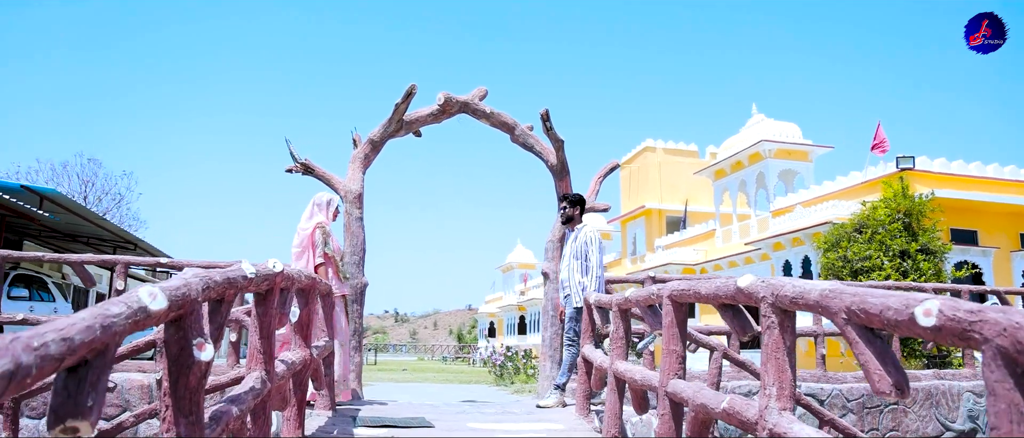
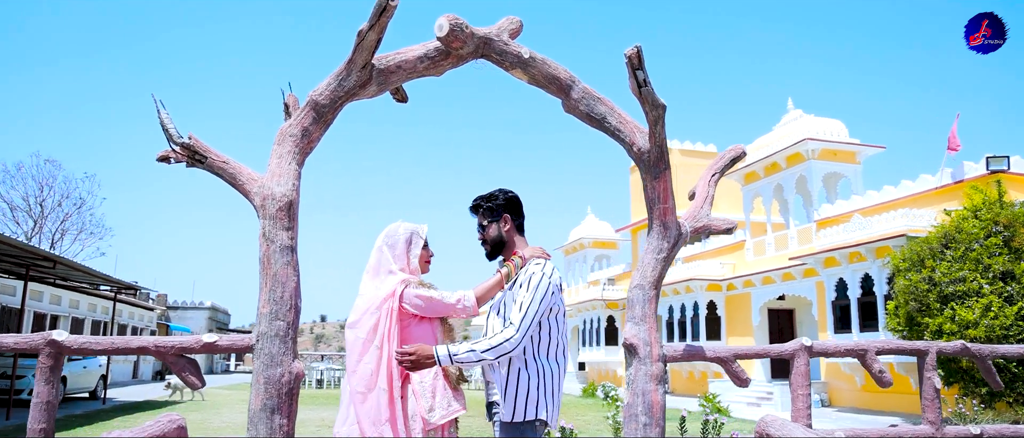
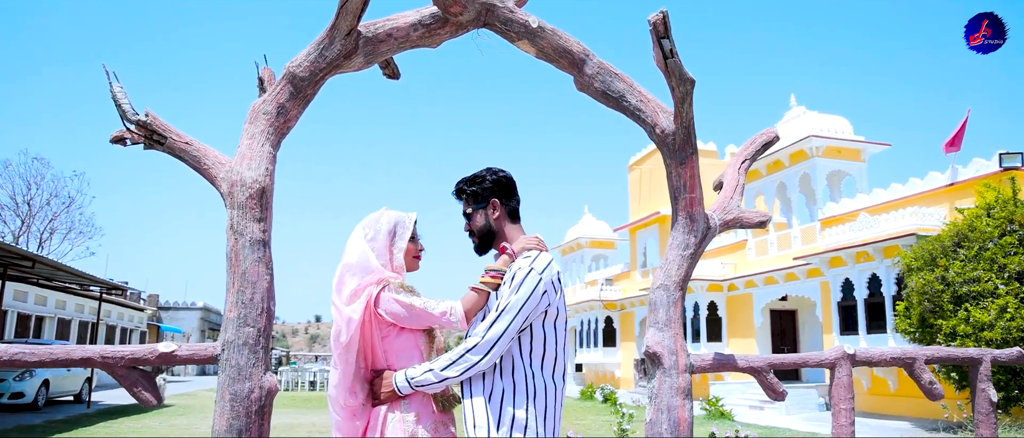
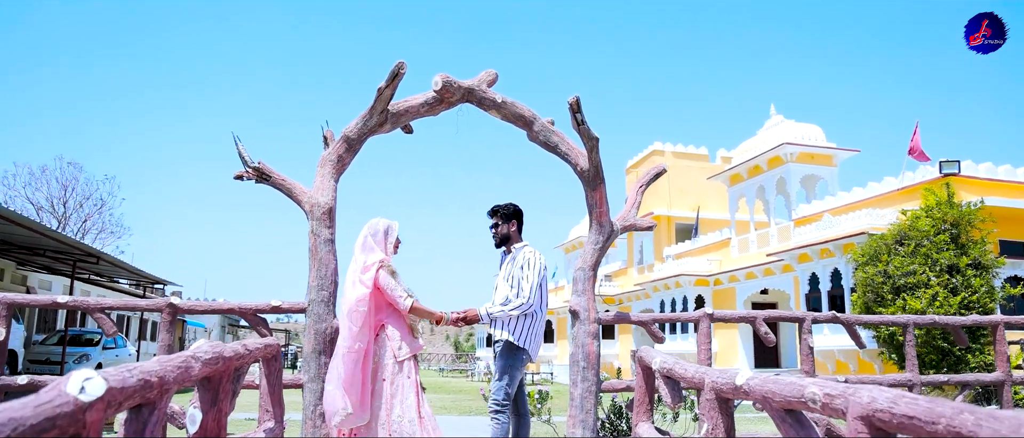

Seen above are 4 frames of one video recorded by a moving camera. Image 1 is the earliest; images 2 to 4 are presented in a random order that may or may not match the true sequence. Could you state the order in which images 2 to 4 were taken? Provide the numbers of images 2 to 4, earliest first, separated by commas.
4, 2, 3
